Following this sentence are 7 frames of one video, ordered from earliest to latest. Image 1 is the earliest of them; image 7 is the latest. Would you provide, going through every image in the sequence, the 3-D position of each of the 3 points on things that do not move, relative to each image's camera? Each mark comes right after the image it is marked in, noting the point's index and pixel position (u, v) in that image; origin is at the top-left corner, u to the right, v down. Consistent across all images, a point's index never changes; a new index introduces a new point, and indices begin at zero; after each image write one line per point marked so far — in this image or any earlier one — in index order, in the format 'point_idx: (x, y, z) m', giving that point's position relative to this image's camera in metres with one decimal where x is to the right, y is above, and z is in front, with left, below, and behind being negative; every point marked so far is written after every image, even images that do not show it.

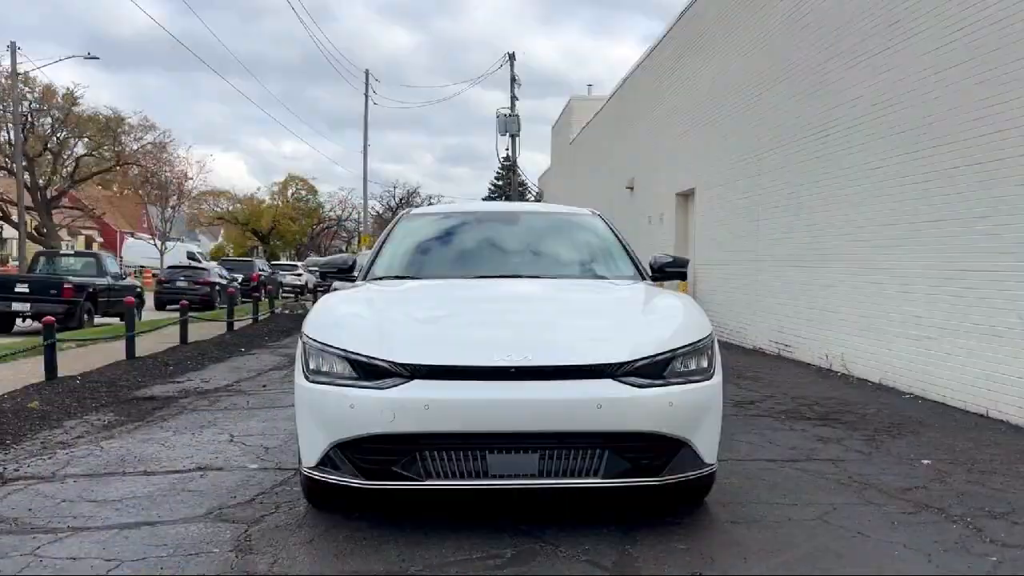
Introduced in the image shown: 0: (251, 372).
0: (-2.8, -0.9, +9.9) m
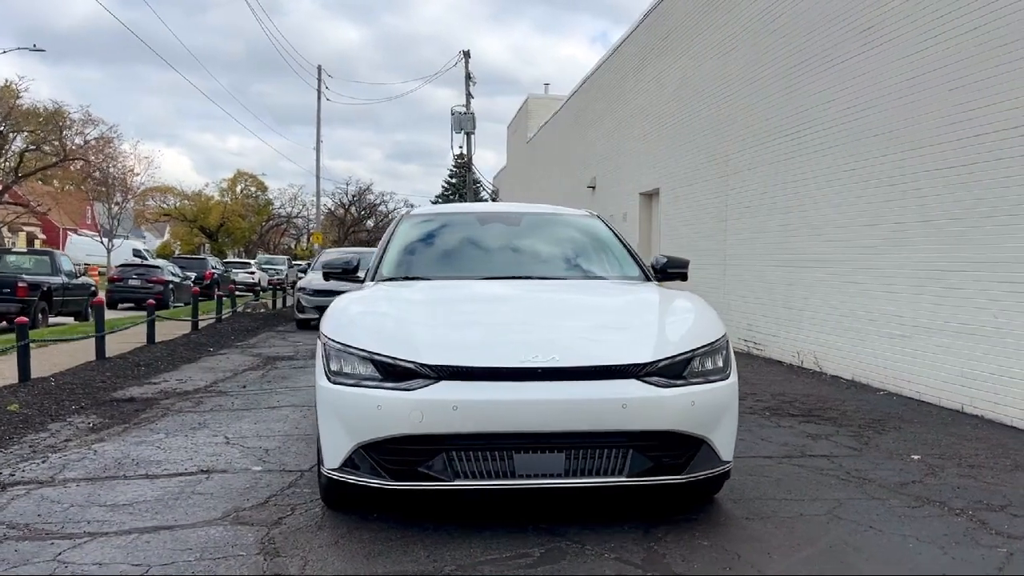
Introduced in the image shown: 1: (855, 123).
0: (-3.0, -0.9, +9.8) m
1: (+3.3, +1.6, +8.8) m
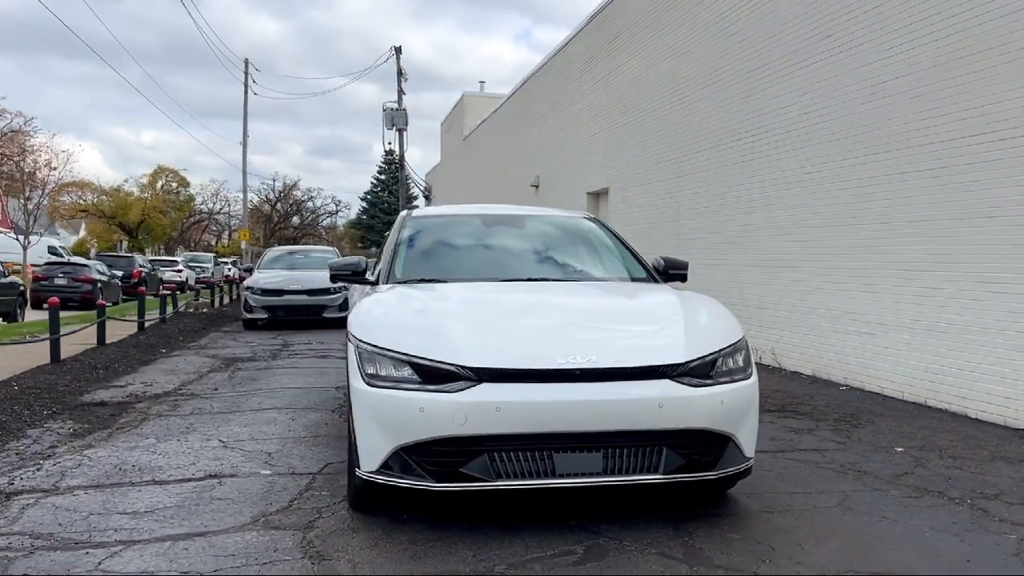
0: (-3.3, -0.9, +9.6) m
1: (+3.0, +1.6, +9.2) m
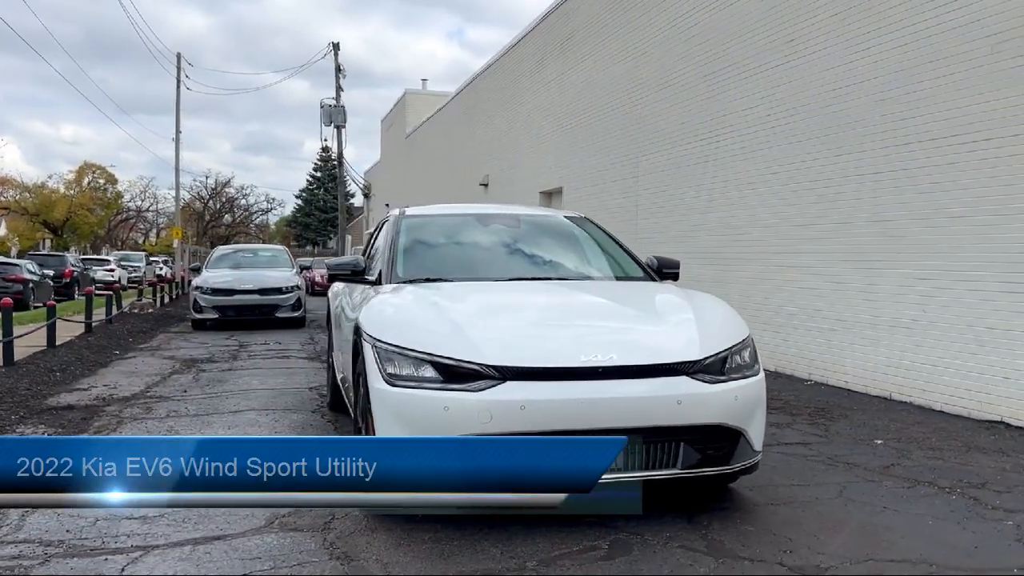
0: (-3.6, -0.9, +9.4) m
1: (+2.7, +1.6, +9.4) m
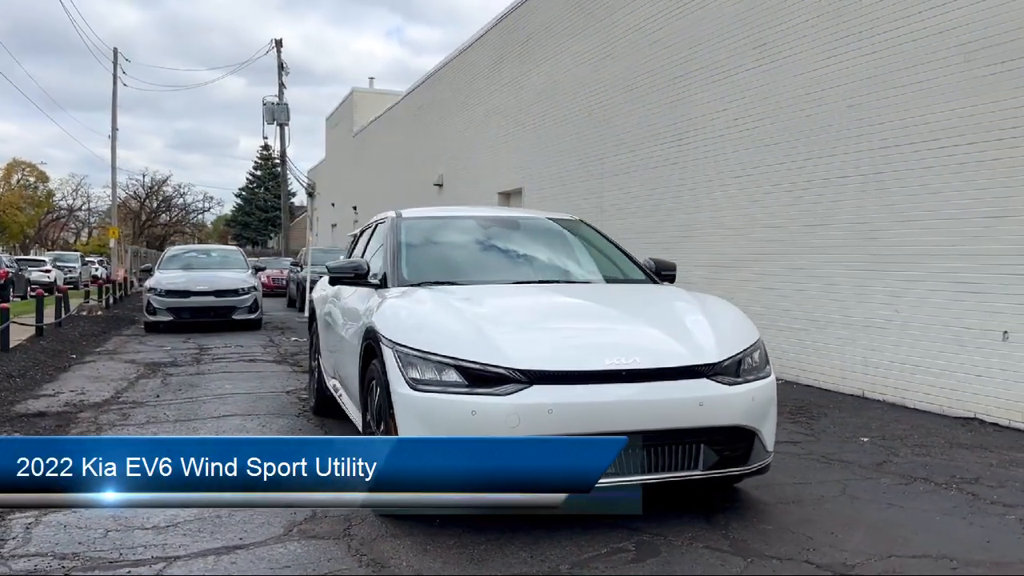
0: (-3.9, -0.9, +9.1) m
1: (+2.5, +1.6, +9.5) m
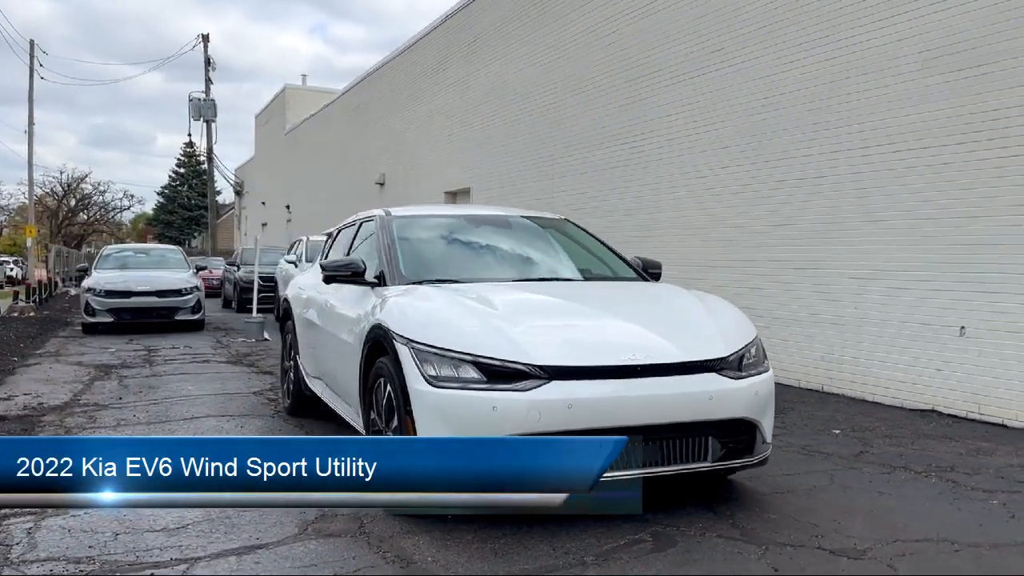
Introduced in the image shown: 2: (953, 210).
0: (-4.2, -0.9, +8.9) m
1: (+2.1, +1.6, +9.8) m
2: (+3.3, +0.6, +6.9) m
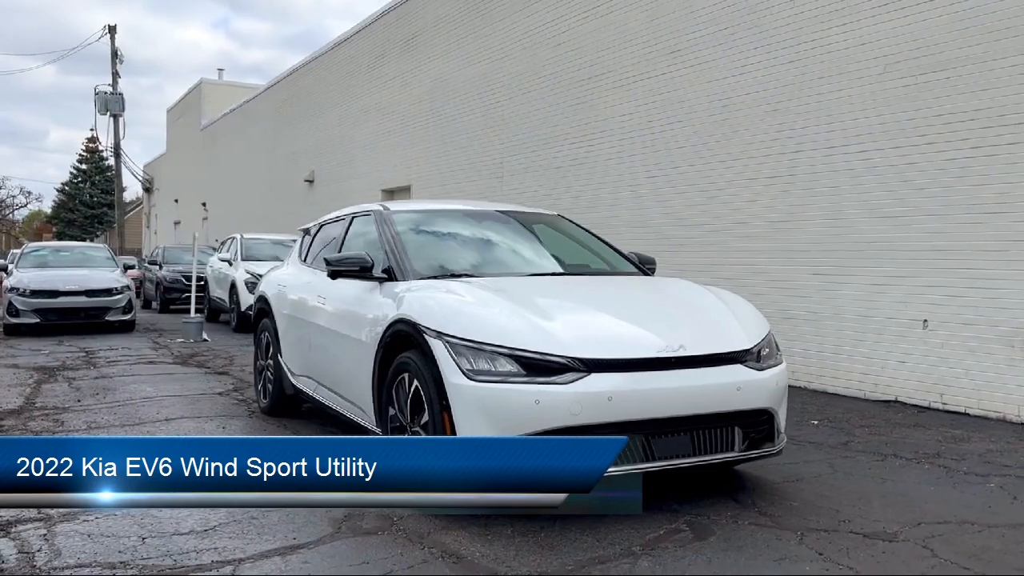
0: (-4.5, -0.9, +8.5) m
1: (+1.7, +1.7, +9.9) m
2: (+3.1, +0.6, +7.2) m
